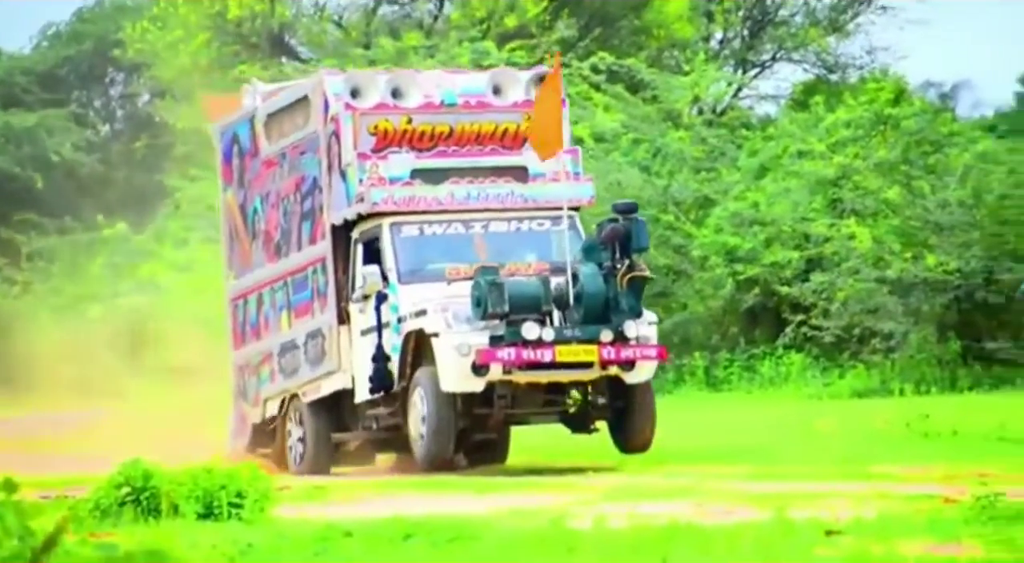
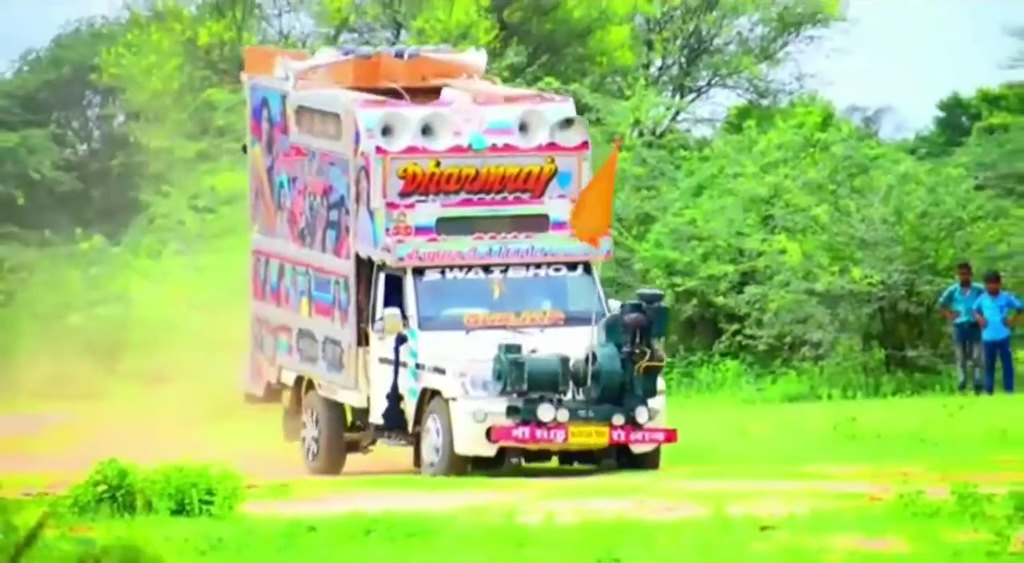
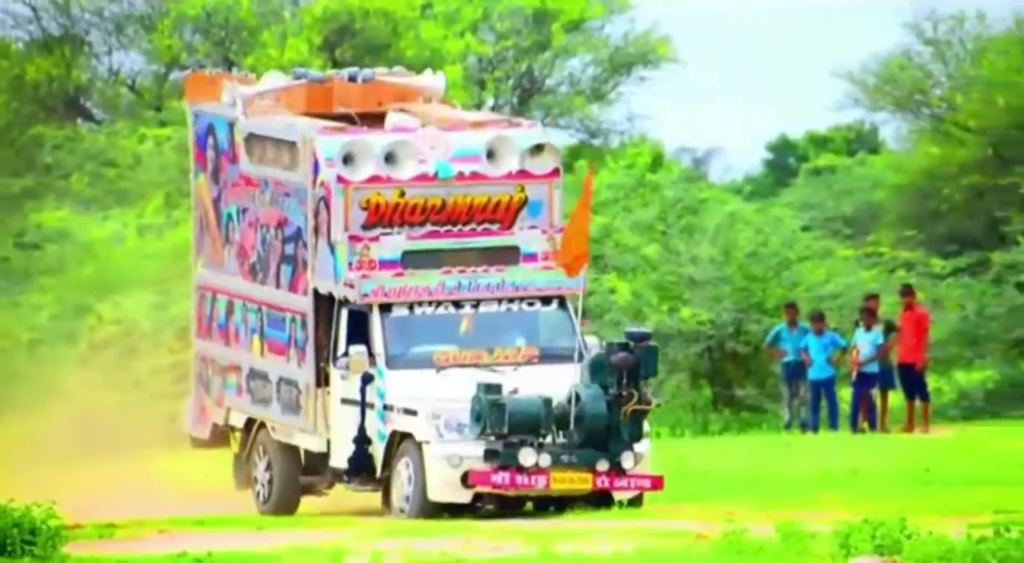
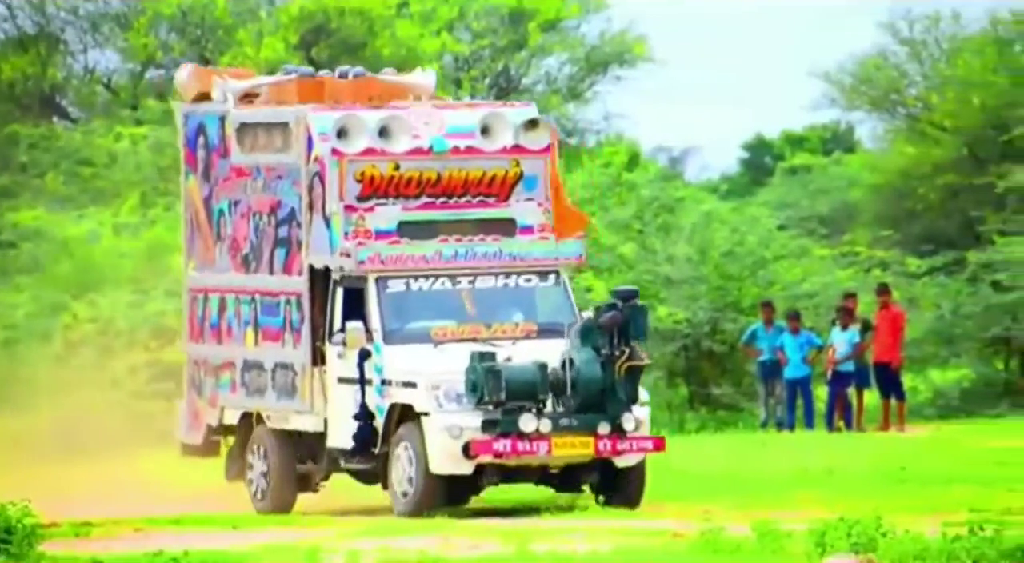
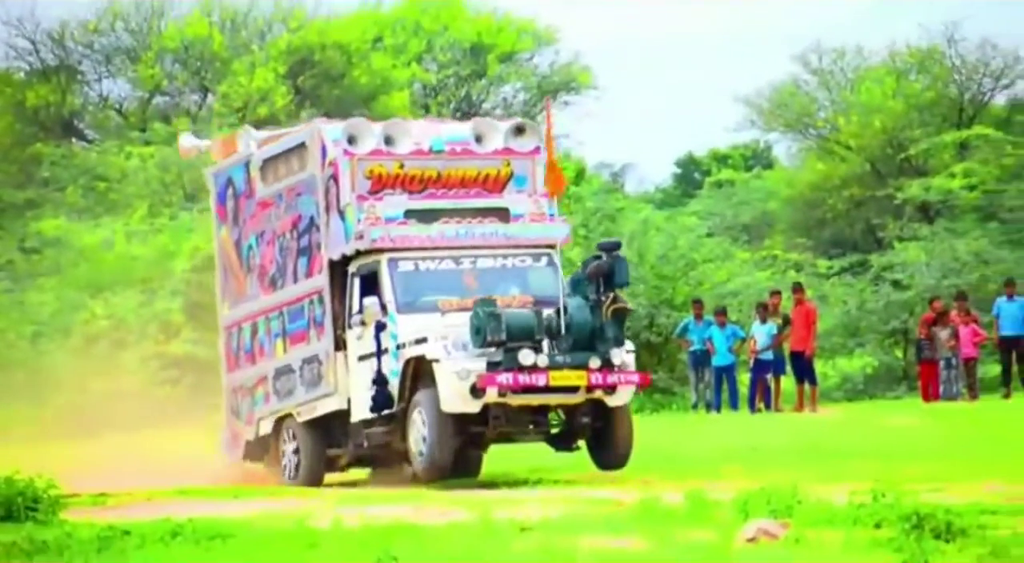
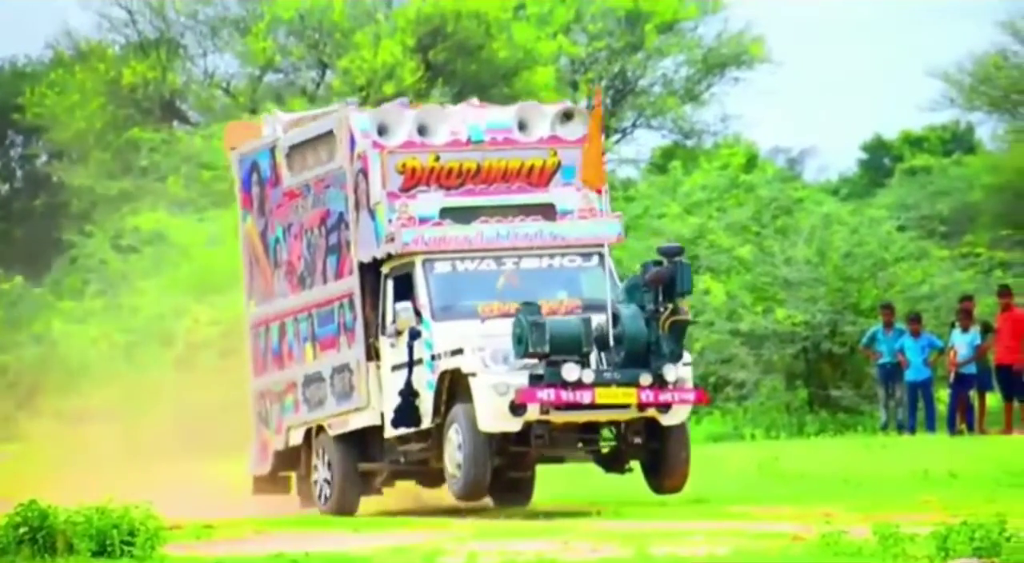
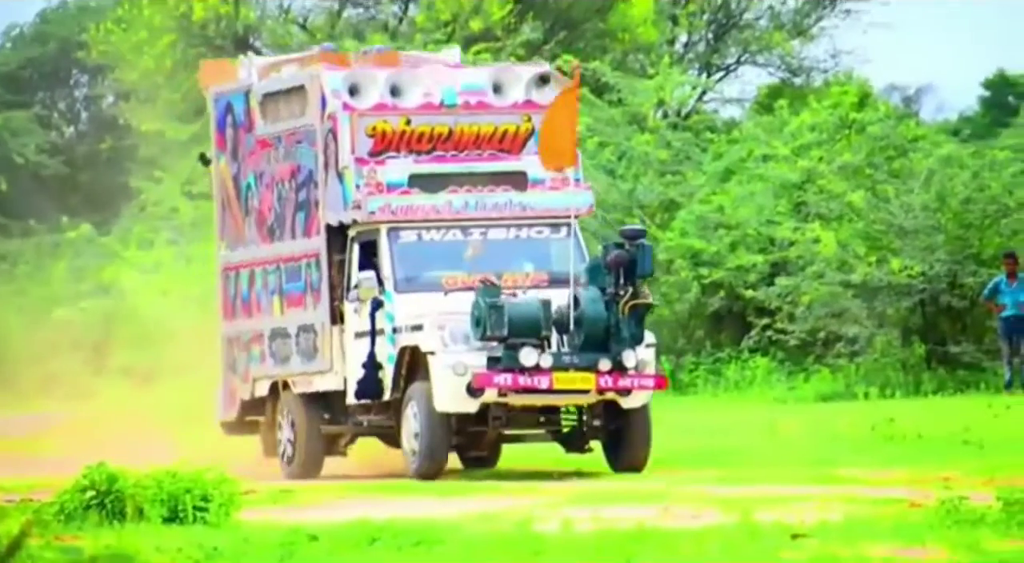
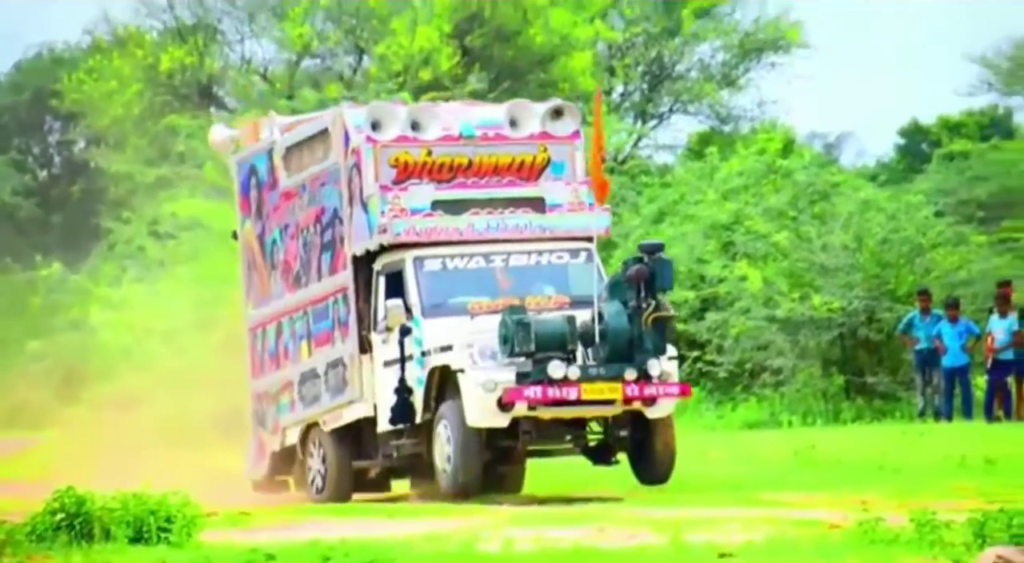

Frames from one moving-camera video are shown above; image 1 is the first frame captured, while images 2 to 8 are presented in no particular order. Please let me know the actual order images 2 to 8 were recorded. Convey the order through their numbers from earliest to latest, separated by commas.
7, 2, 8, 6, 3, 4, 5
